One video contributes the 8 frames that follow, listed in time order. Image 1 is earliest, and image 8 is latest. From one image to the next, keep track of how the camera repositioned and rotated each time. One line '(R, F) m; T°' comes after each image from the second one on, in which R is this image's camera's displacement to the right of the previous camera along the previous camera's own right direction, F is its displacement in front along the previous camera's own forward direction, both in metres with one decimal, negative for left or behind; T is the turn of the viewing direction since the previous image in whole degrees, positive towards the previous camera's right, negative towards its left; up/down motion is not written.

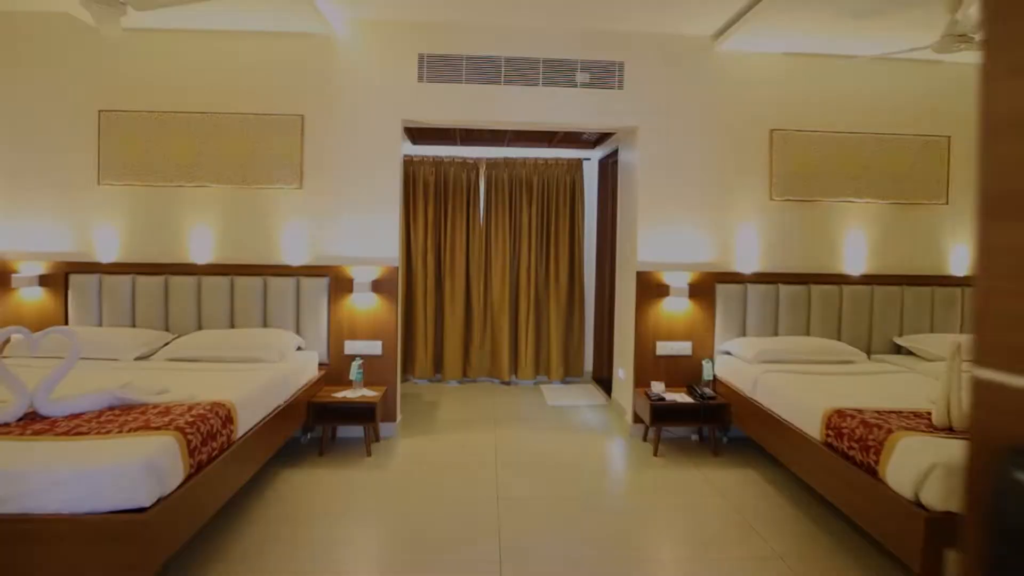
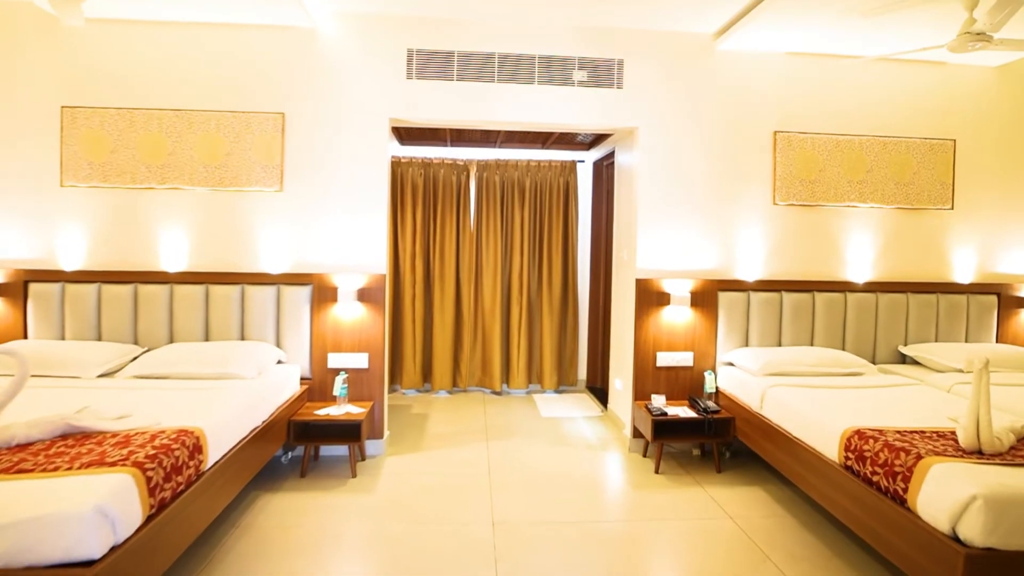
(0.0, +0.2) m; +1°
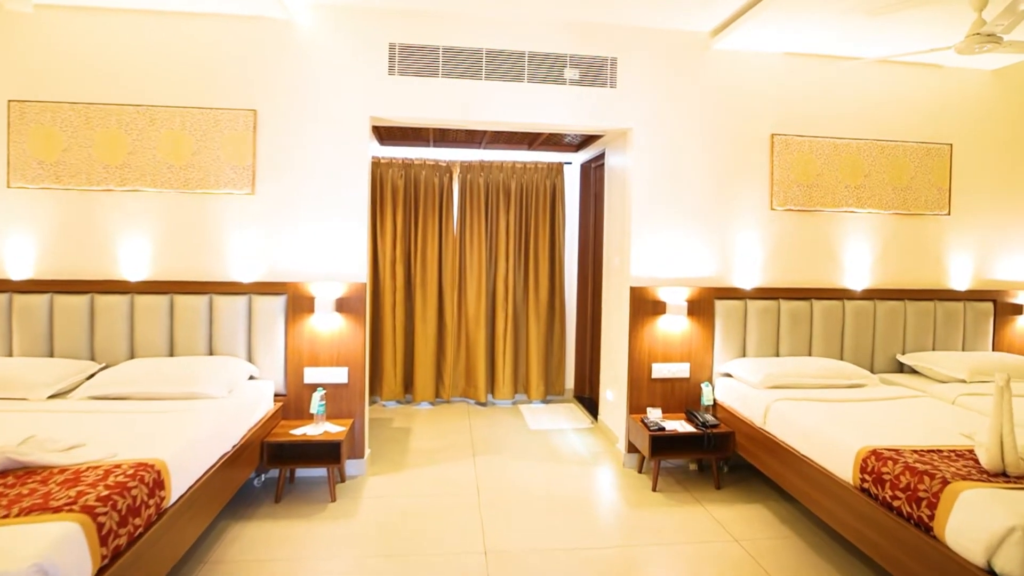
(-0.1, +0.2) m; +2°
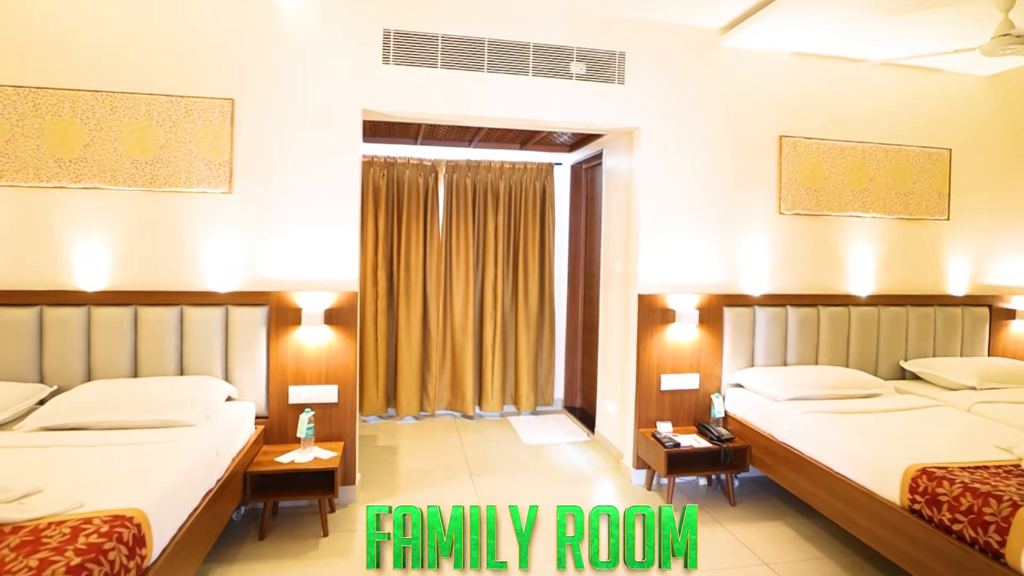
(-0.2, +0.2) m; +4°
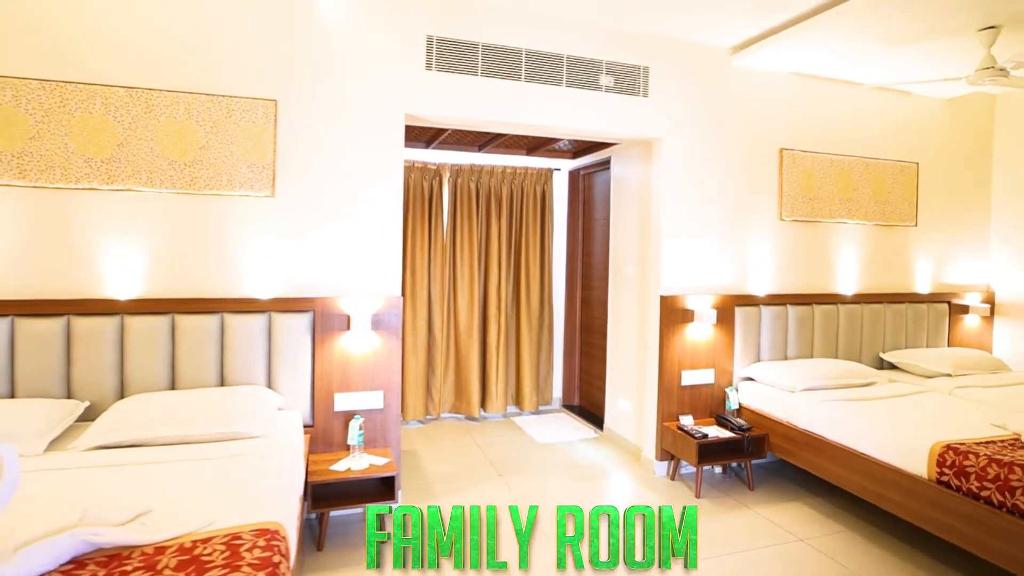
(-0.6, 0.0) m; +7°
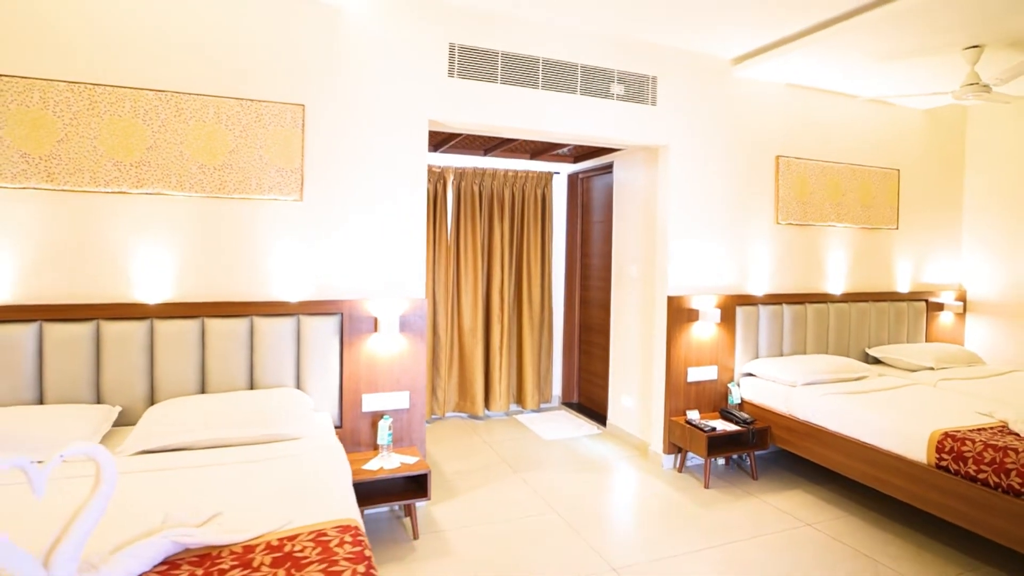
(-0.3, -0.1) m; +3°
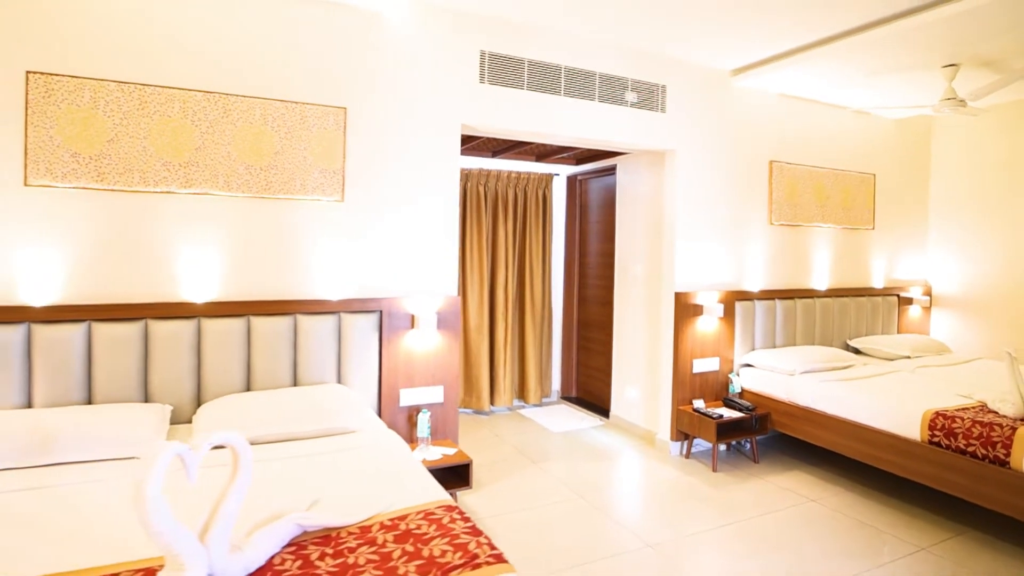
(-0.4, -0.1) m; +4°
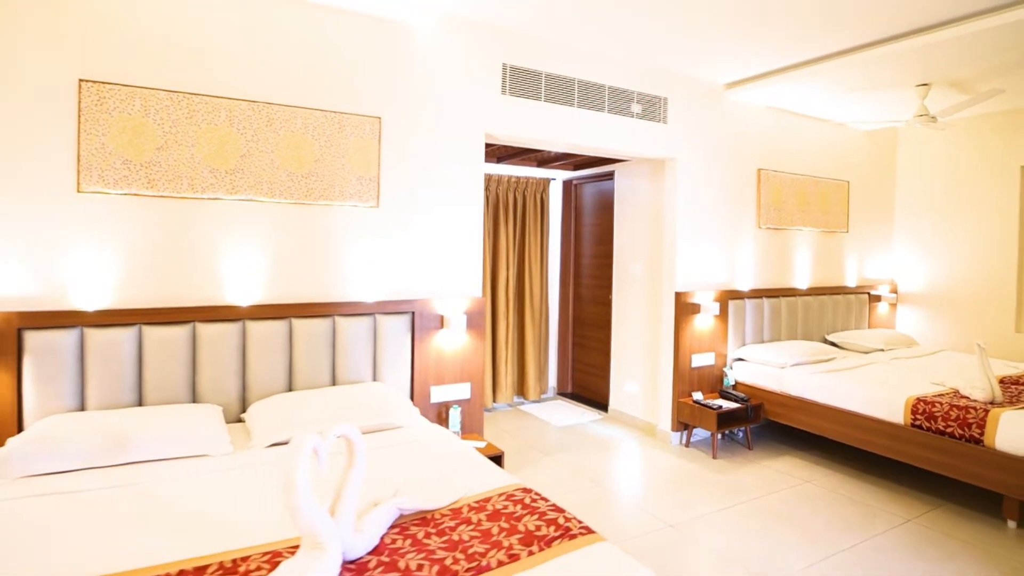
(-0.4, -0.2) m; +4°
